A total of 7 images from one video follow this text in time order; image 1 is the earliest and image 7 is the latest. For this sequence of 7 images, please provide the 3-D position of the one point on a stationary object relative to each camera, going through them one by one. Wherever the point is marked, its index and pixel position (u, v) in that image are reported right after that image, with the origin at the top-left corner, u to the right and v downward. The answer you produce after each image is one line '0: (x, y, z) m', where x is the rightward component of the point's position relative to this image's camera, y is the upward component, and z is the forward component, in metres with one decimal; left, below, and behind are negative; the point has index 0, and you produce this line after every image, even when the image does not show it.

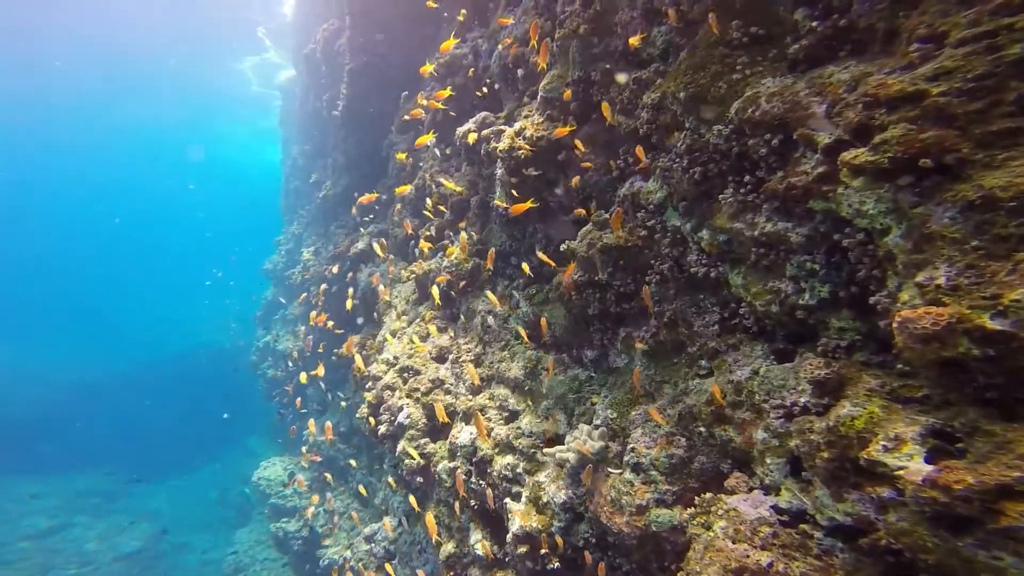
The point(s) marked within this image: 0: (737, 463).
0: (+1.9, -1.4, +3.6) m
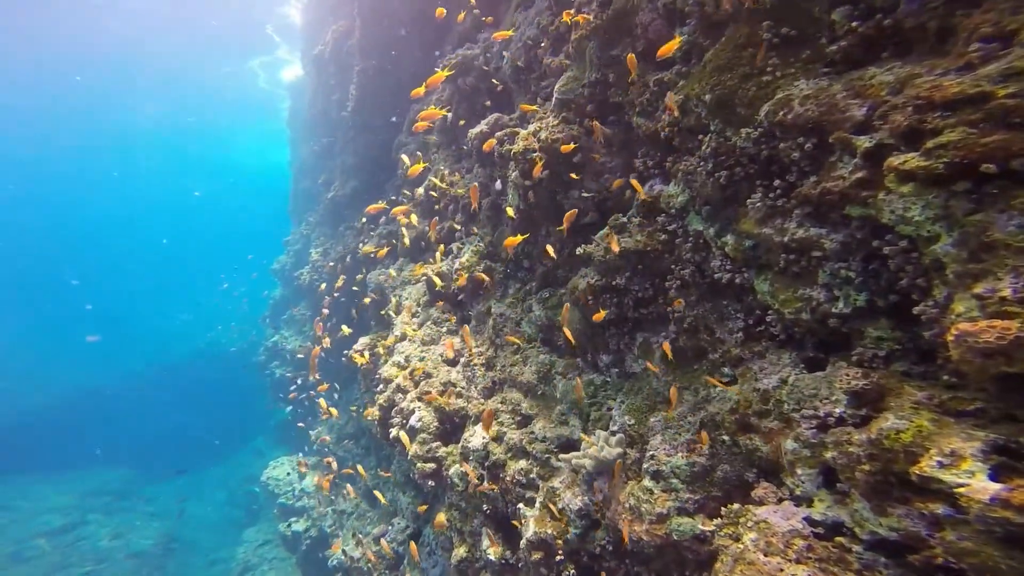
0: (+2.1, -1.5, +3.5) m
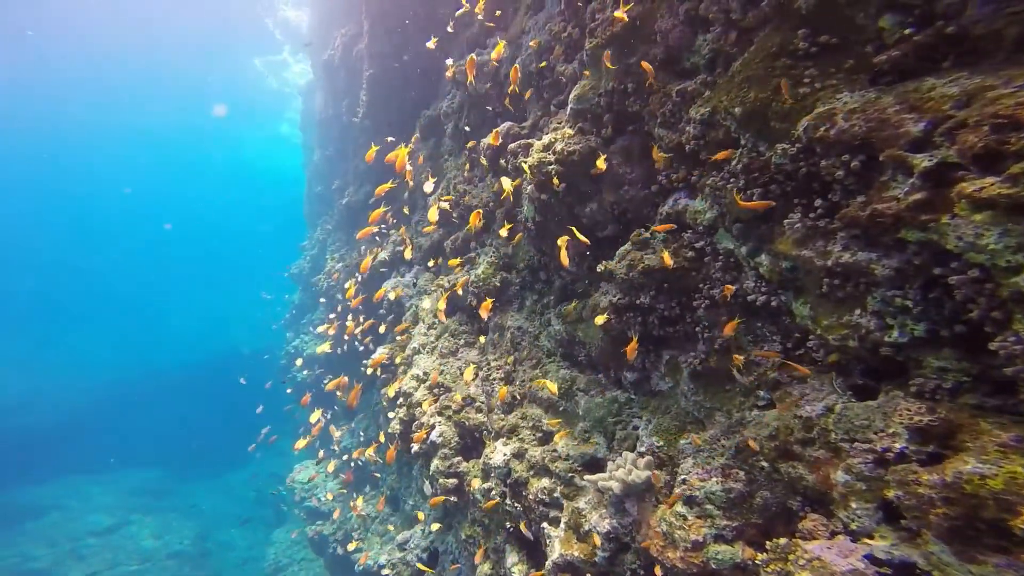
0: (+2.3, -1.7, +3.3) m
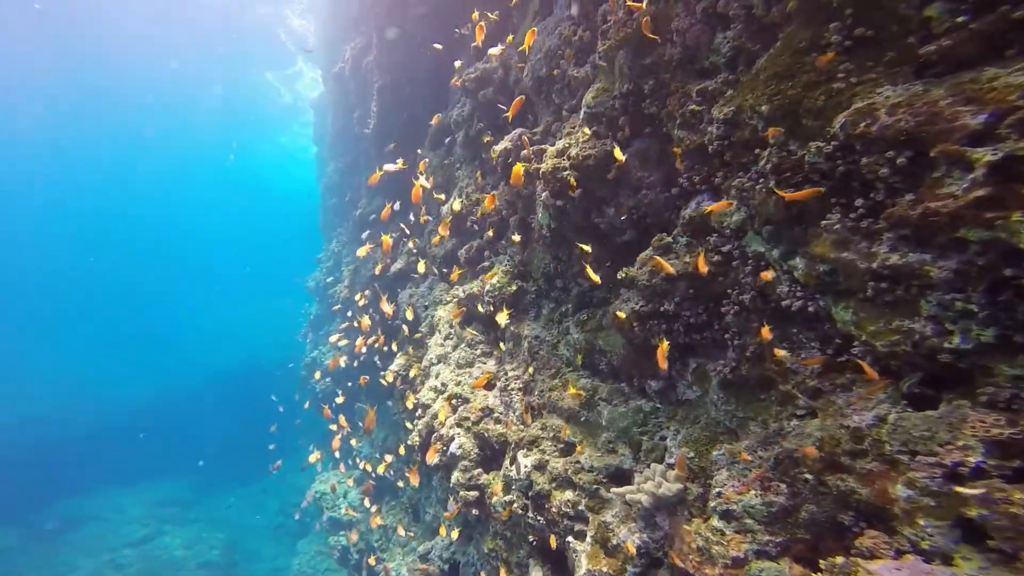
0: (+2.6, -1.7, +3.1) m
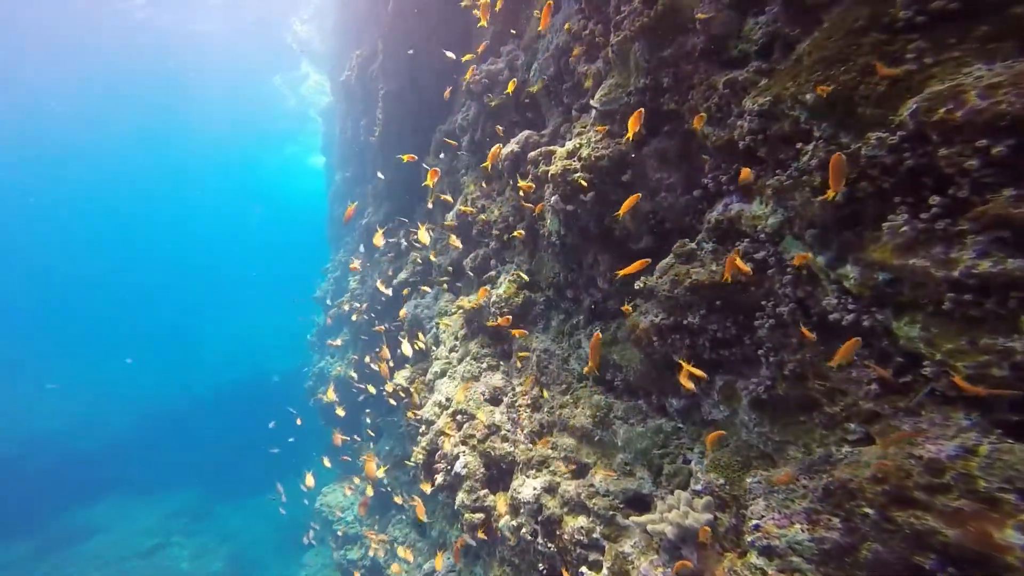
0: (+2.7, -1.8, +2.6) m
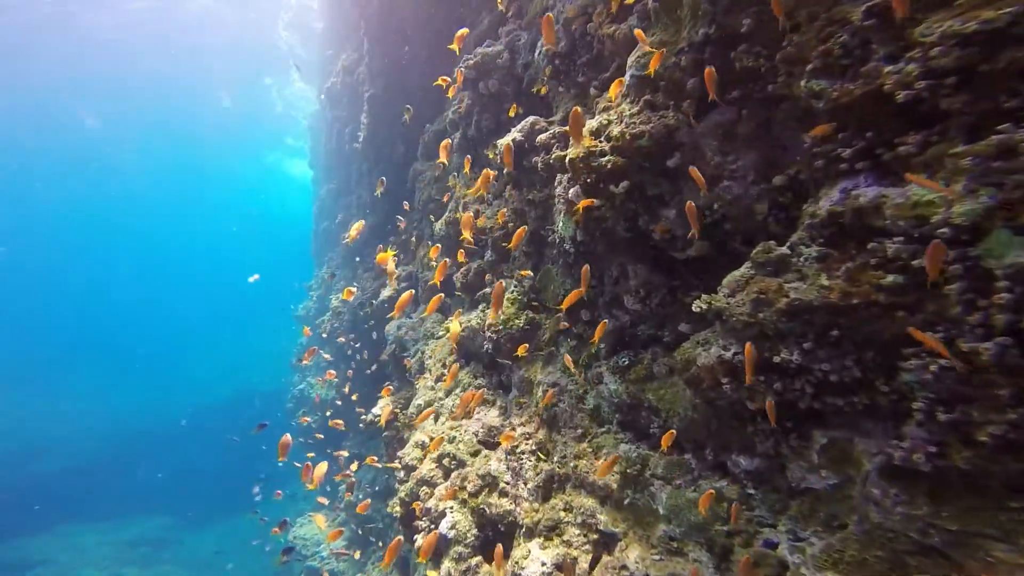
0: (+2.9, -1.9, +1.3) m
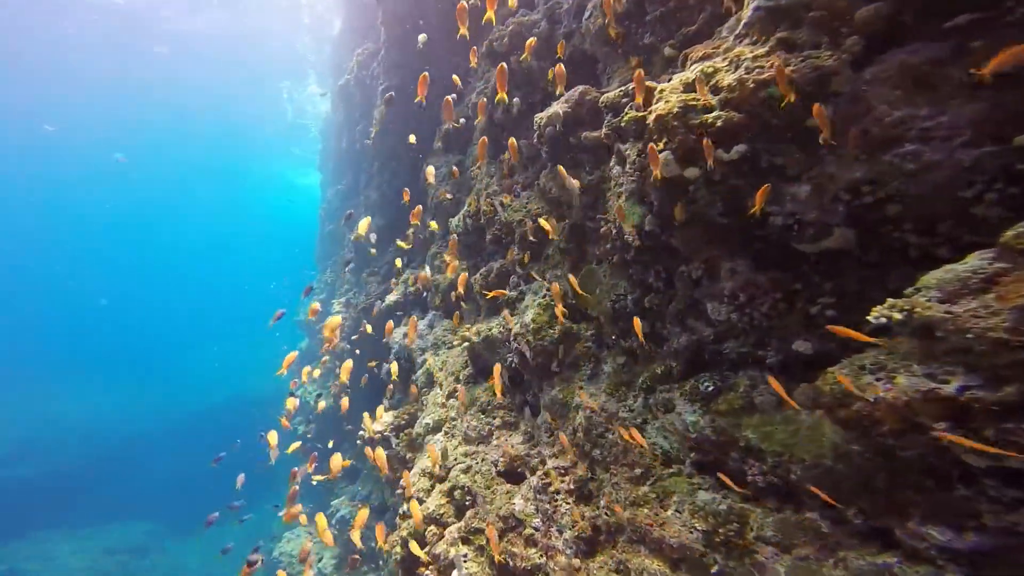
0: (+3.4, -1.9, +0.2) m
